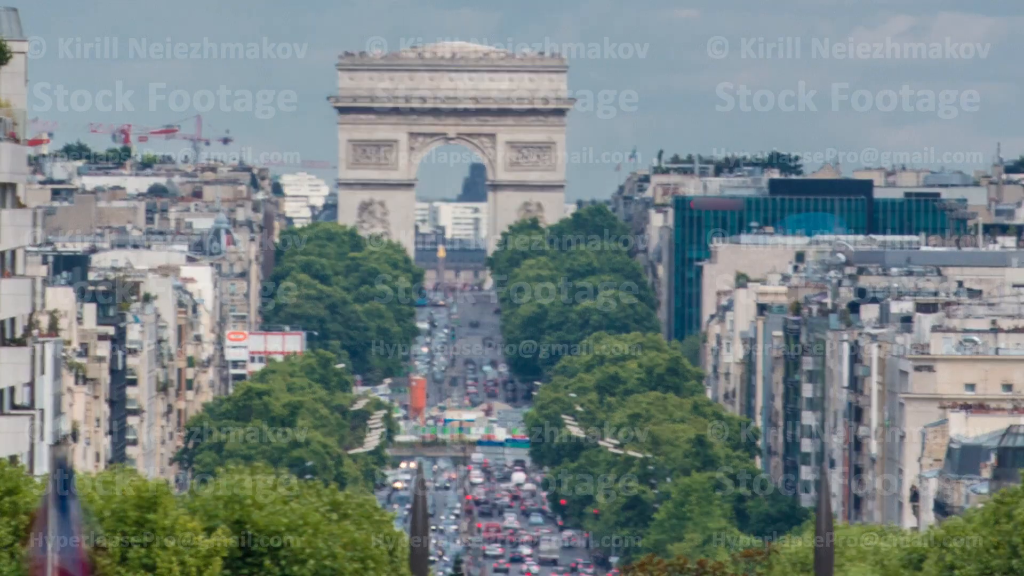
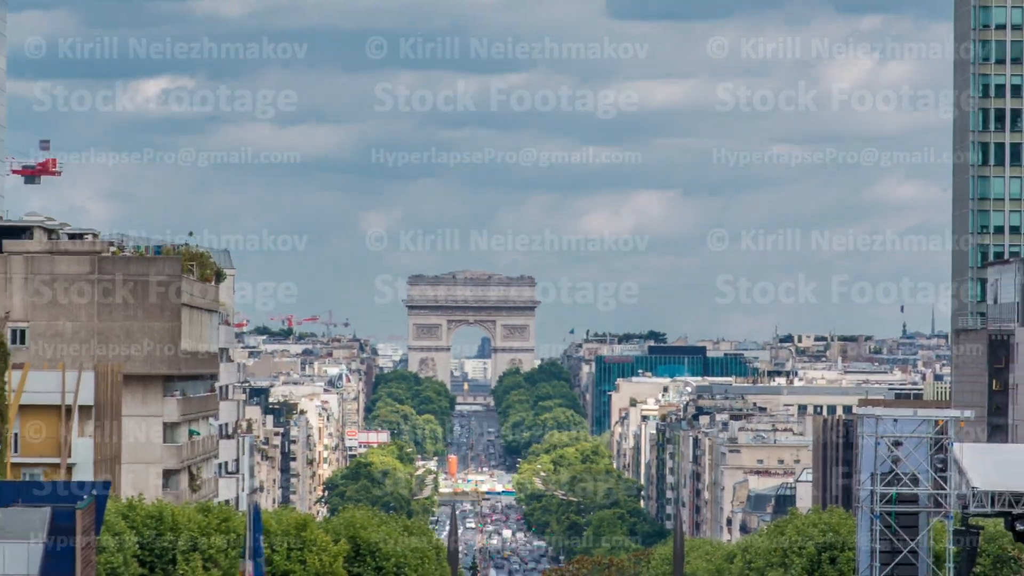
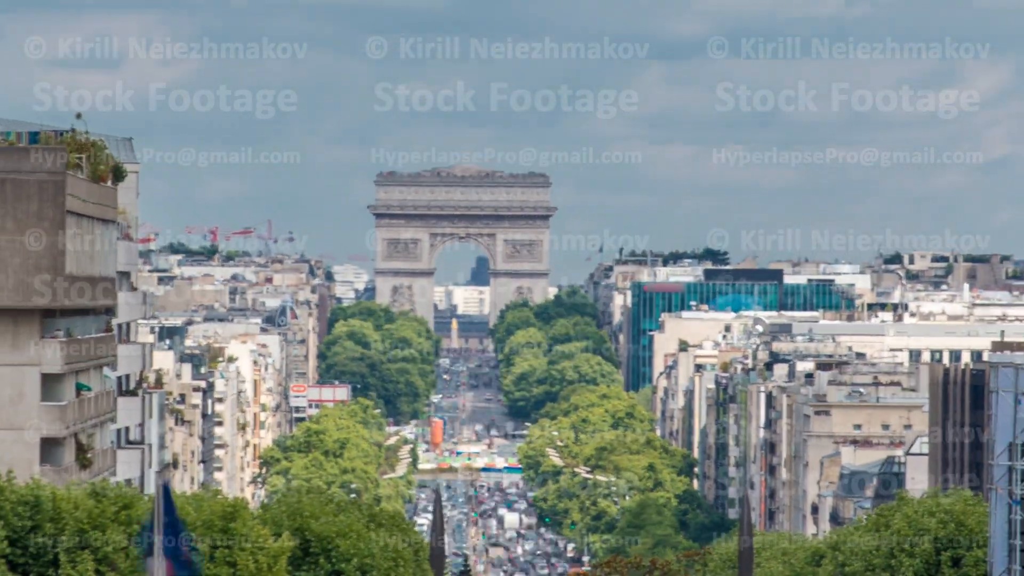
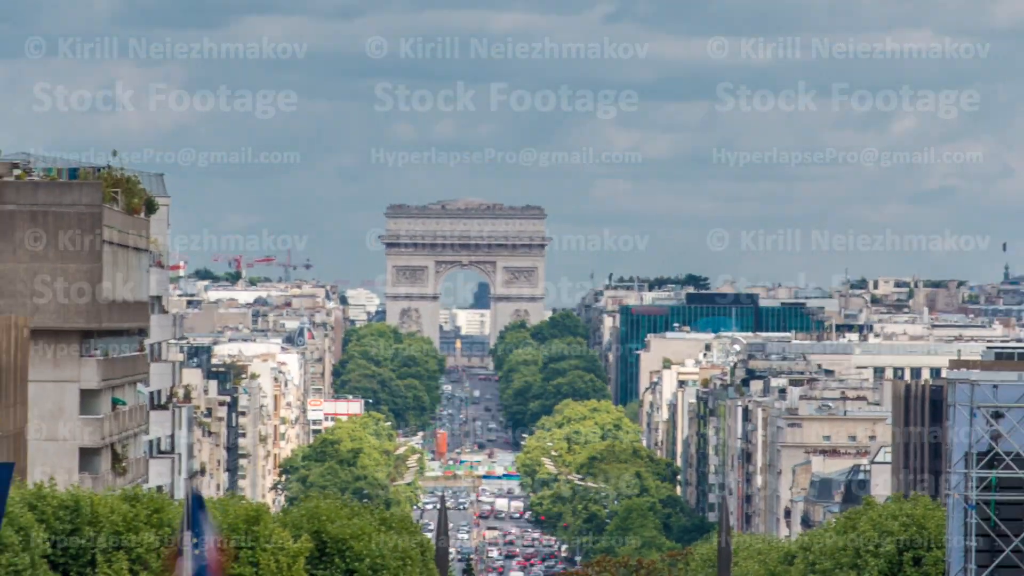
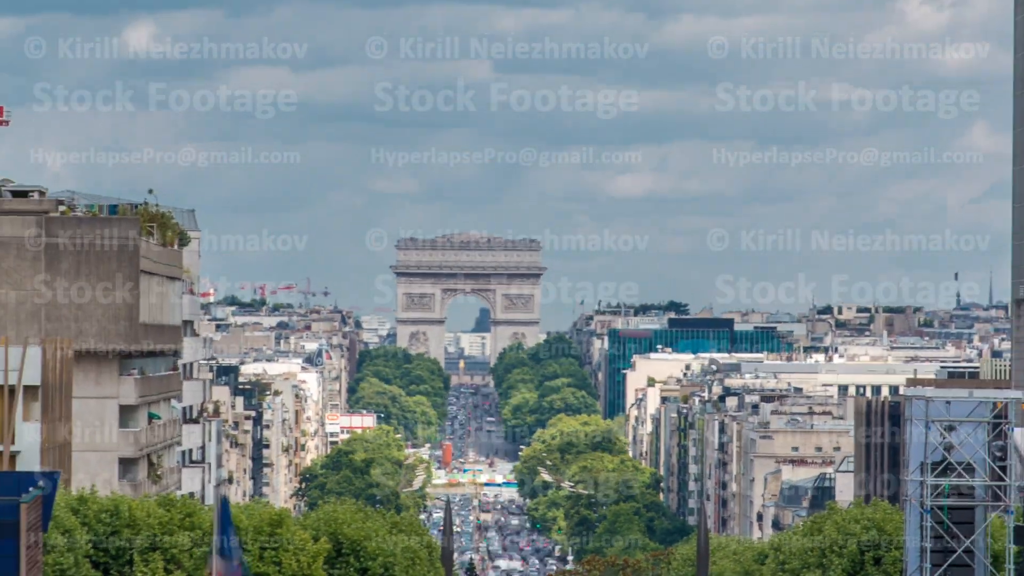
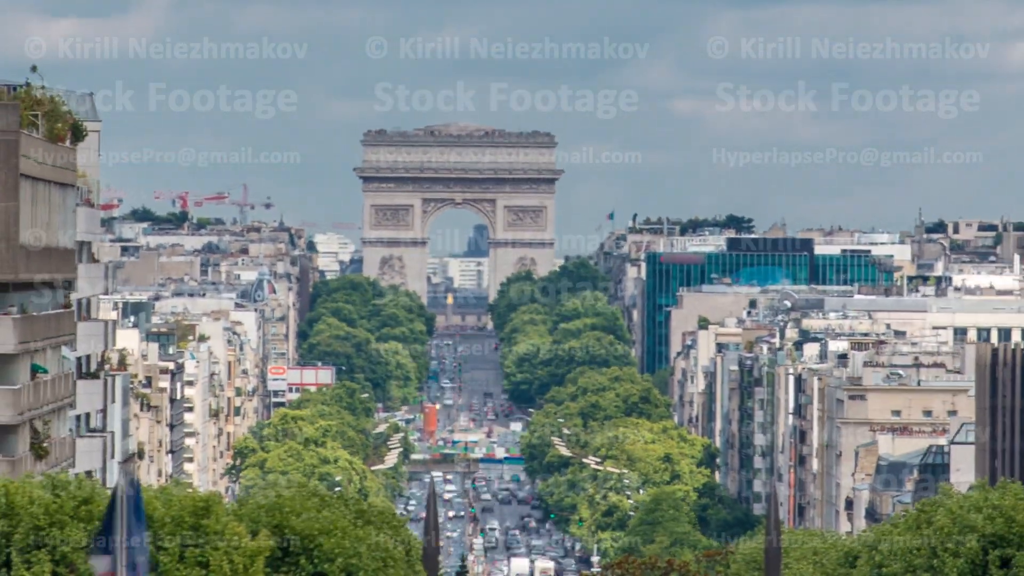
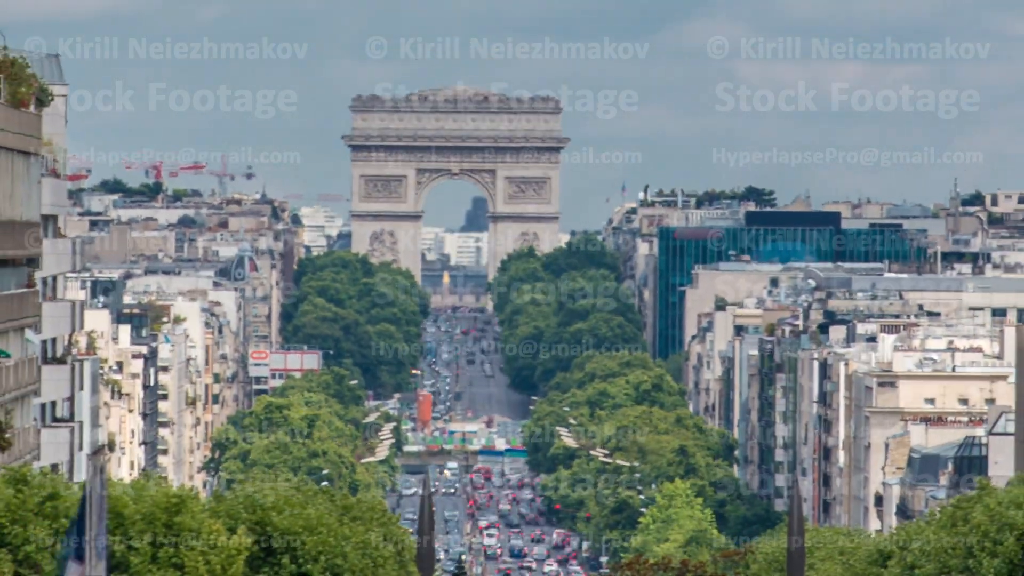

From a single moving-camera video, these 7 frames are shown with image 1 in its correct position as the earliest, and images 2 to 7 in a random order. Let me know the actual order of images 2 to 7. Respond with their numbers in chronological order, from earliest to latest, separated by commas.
7, 6, 3, 4, 5, 2
